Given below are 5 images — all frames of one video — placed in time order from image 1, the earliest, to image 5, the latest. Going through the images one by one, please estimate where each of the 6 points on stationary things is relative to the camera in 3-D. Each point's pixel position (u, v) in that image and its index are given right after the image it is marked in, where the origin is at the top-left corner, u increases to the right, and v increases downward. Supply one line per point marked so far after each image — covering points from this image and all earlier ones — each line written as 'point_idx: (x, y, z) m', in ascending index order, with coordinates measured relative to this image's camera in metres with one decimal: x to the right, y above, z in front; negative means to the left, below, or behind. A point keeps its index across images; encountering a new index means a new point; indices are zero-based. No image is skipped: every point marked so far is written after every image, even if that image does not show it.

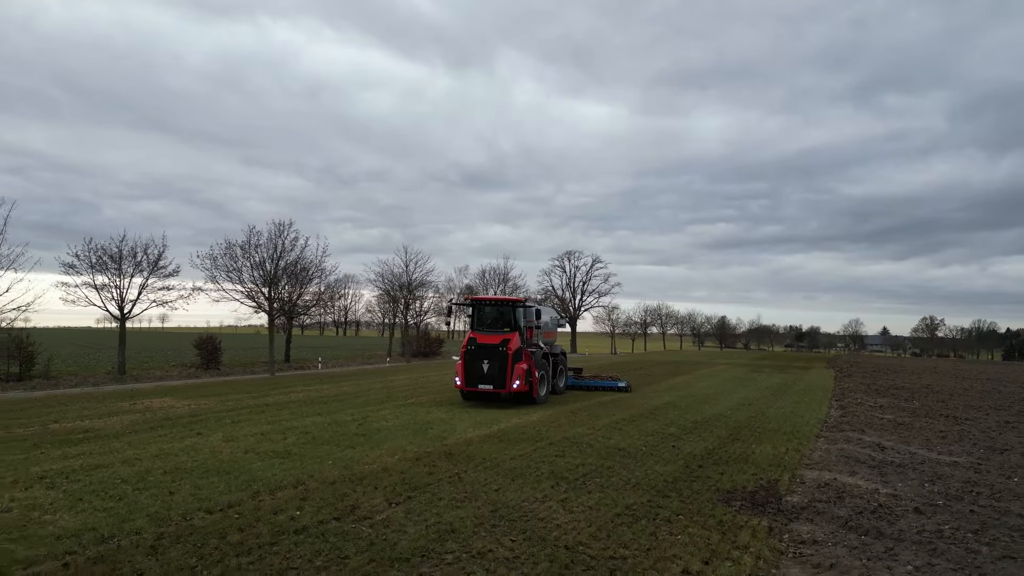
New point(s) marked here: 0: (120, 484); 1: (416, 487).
0: (-4.9, -2.5, +7.0) m
1: (-1.2, -2.6, +7.0) m
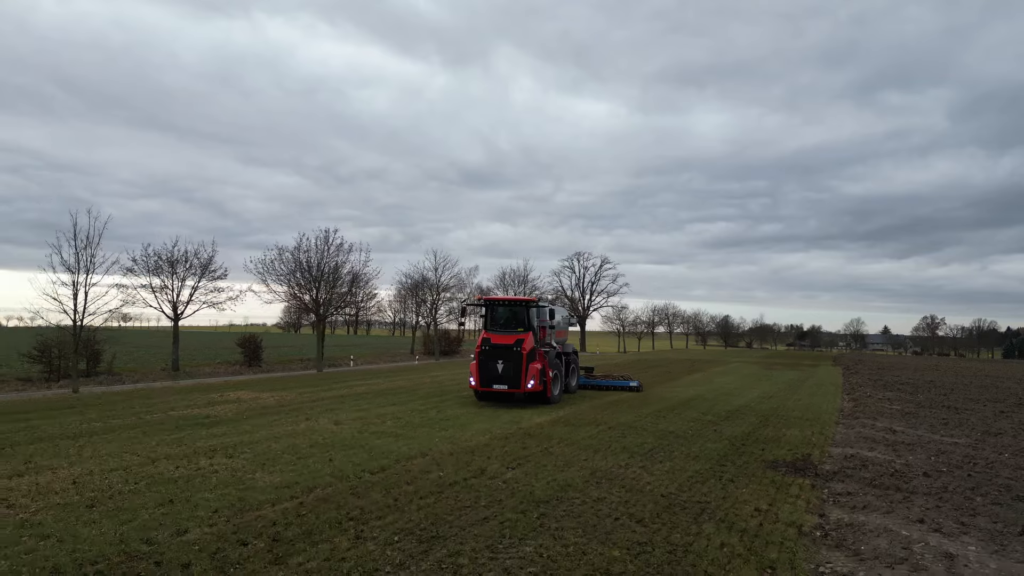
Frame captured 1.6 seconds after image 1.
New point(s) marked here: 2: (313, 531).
0: (-3.6, -2.6, +8.7) m
1: (+0.2, -2.7, +8.7) m
2: (-2.0, -2.4, +5.5) m
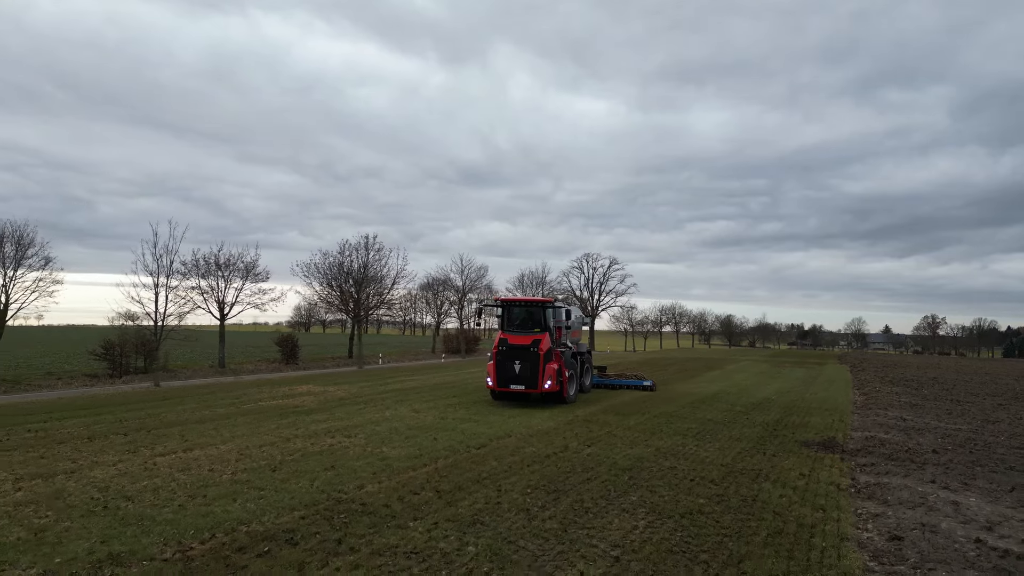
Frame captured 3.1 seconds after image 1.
0: (-2.2, -2.7, +10.2) m
1: (+1.5, -2.8, +10.2) m
2: (-0.6, -2.6, +7.1) m
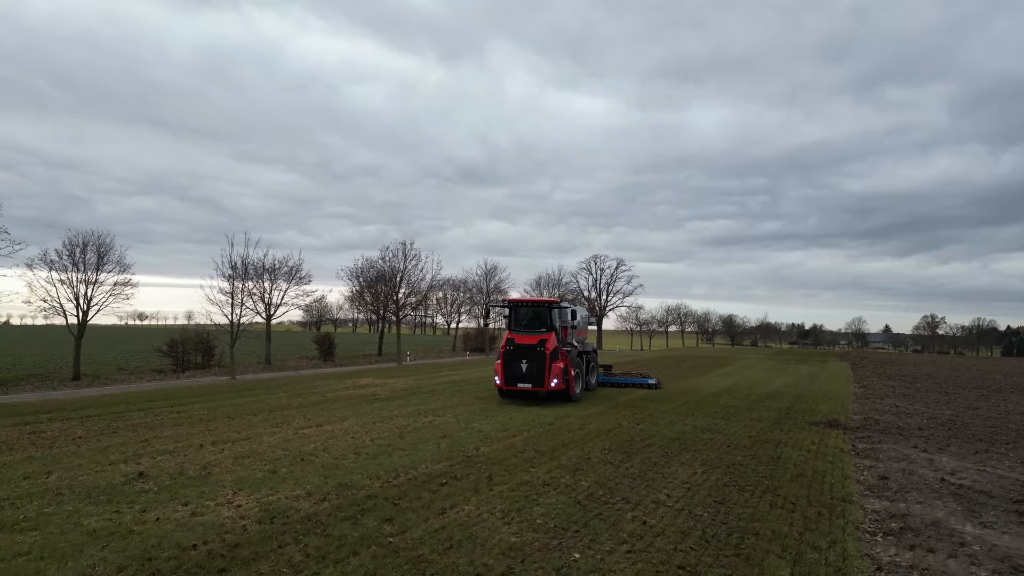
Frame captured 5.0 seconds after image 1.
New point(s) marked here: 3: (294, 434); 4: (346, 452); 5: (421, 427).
0: (-0.9, -2.9, +12.4) m
1: (+2.9, -3.0, +12.4) m
2: (+0.7, -2.7, +9.3) m
3: (-4.1, -2.7, +10.1) m
4: (-2.7, -2.7, +8.8) m
5: (-1.9, -2.8, +11.0) m
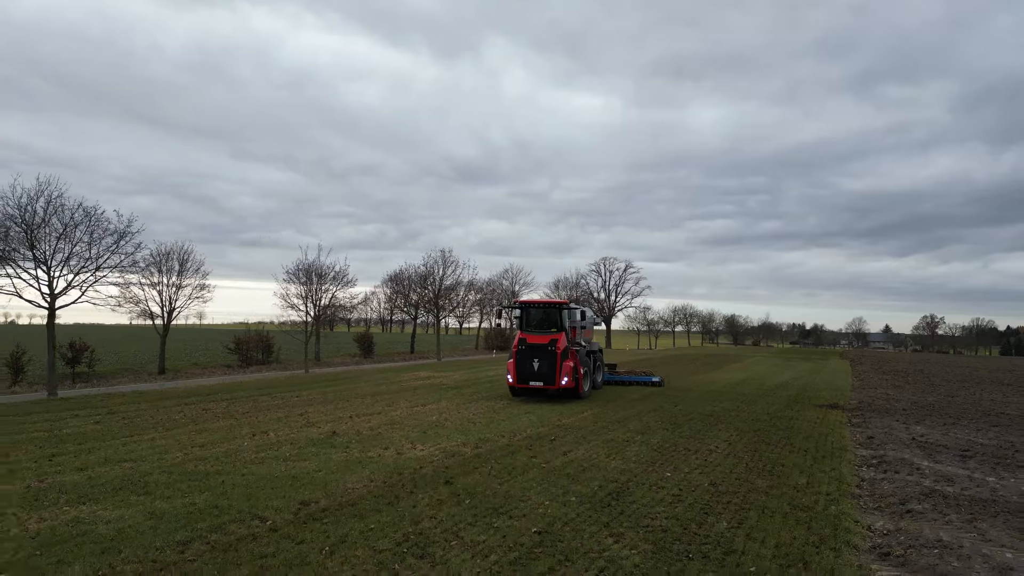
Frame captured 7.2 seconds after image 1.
0: (+0.8, -3.1, +15.2) m
1: (+4.5, -3.2, +15.2) m
2: (+2.4, -2.9, +12.0) m
3: (-2.4, -2.9, +12.9) m
4: (-1.0, -2.8, +11.6) m
5: (-0.2, -3.0, +13.7) m
